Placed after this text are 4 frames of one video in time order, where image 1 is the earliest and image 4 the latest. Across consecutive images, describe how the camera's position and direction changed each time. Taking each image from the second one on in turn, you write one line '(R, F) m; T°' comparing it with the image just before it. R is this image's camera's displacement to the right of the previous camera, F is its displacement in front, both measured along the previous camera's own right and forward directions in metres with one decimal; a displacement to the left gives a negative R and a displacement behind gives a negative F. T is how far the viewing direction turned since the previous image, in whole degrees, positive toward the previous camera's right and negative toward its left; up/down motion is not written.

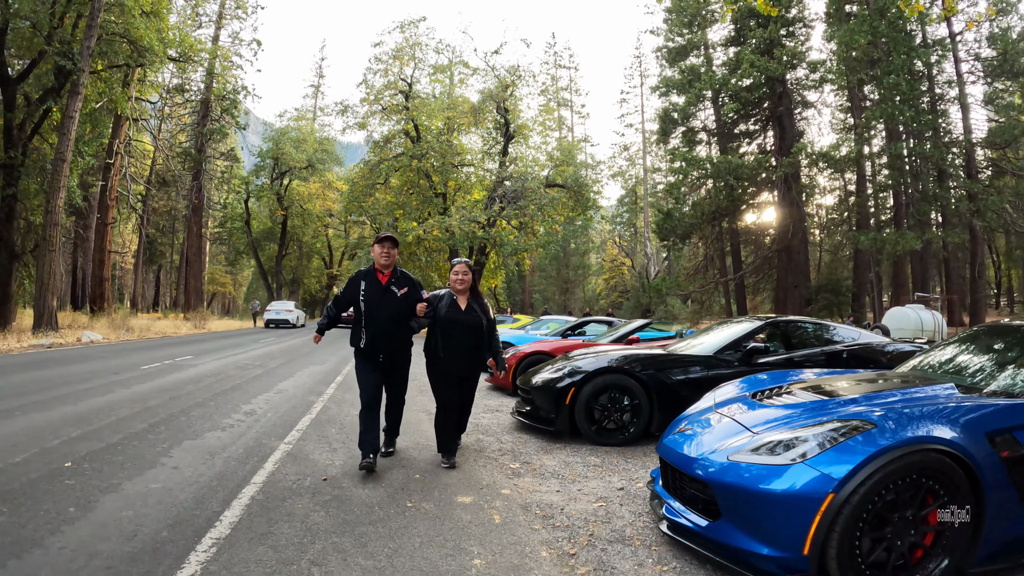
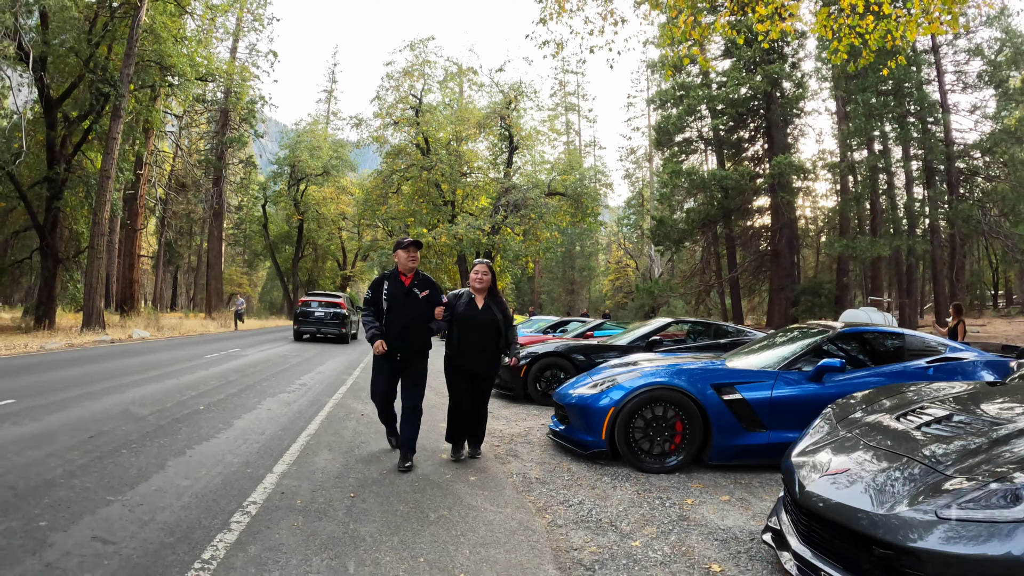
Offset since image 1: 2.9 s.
(+0.4, -1.9) m; -1°
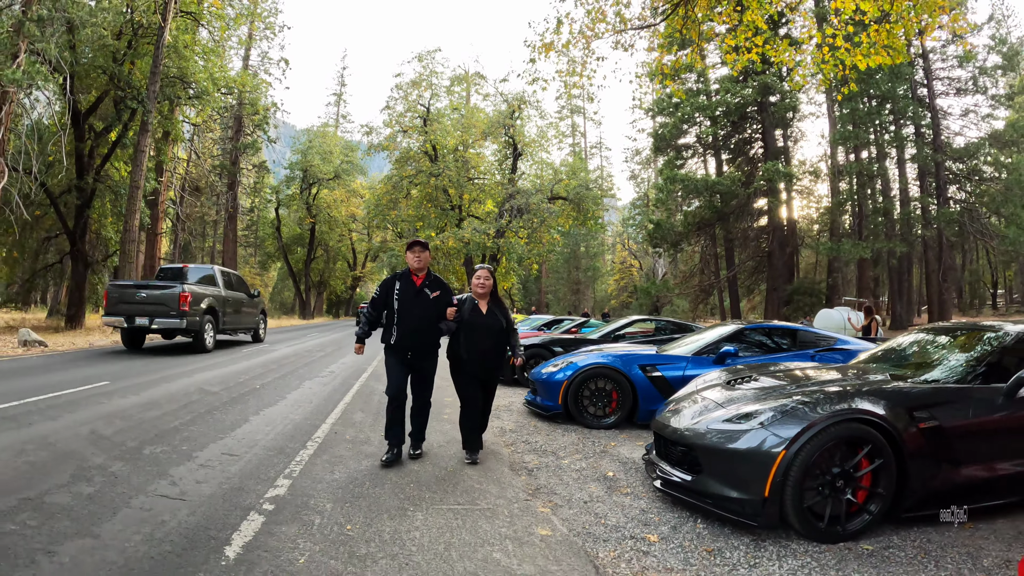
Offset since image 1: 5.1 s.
(+0.3, -1.4) m; -1°
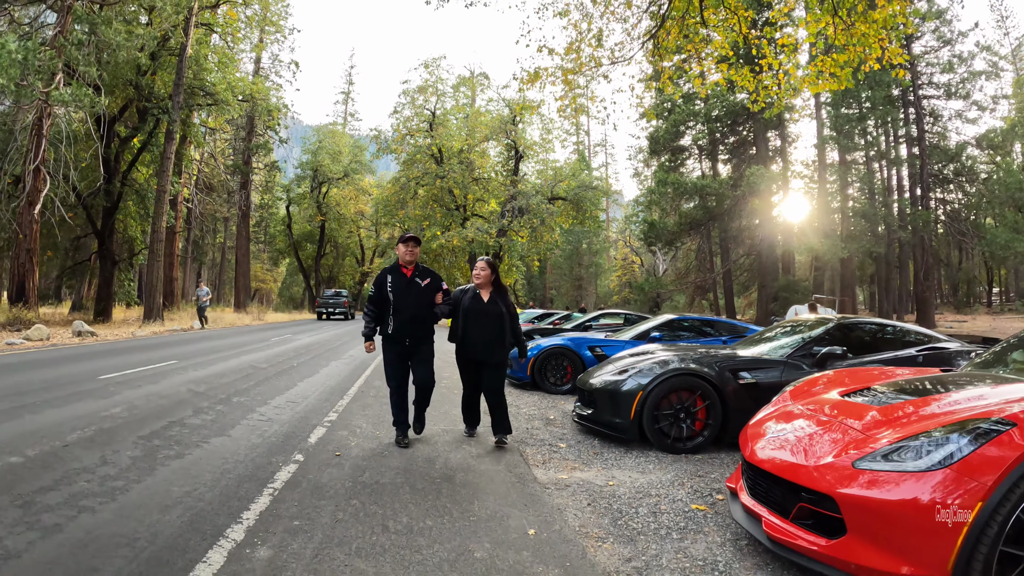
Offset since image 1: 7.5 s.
(+0.3, -1.7) m; -1°
